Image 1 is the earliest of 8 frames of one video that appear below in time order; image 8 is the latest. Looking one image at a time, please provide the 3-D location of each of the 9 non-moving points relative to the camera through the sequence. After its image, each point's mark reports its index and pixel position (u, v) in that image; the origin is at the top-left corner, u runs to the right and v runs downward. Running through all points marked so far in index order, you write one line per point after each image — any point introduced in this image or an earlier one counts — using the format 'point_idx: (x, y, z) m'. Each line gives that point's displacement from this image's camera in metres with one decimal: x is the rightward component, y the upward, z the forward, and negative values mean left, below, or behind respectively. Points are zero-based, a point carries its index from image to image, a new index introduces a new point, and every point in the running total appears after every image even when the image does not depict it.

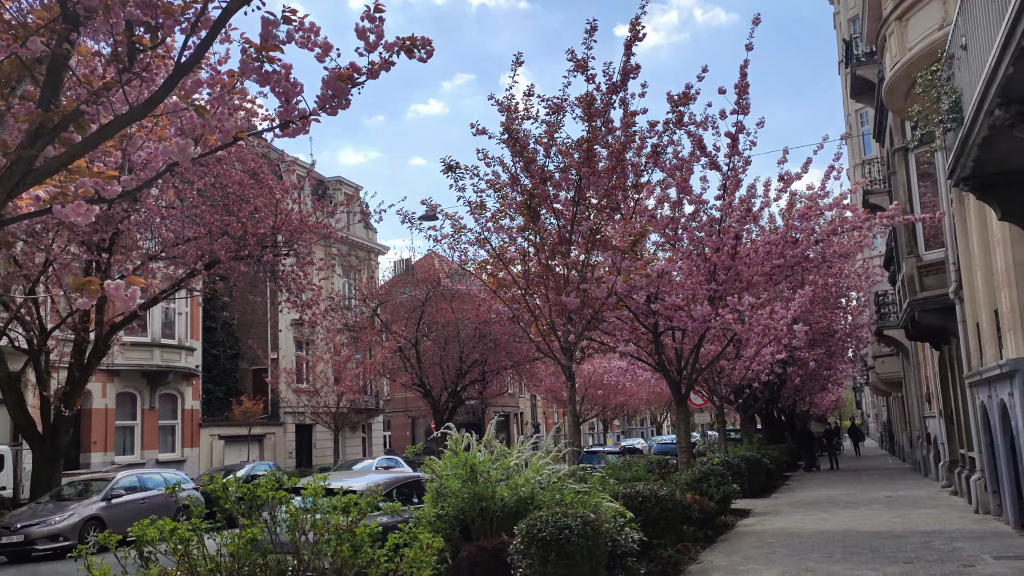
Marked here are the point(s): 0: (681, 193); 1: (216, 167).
0: (+2.7, +1.5, +14.1) m
1: (-5.5, +2.2, +16.3) m
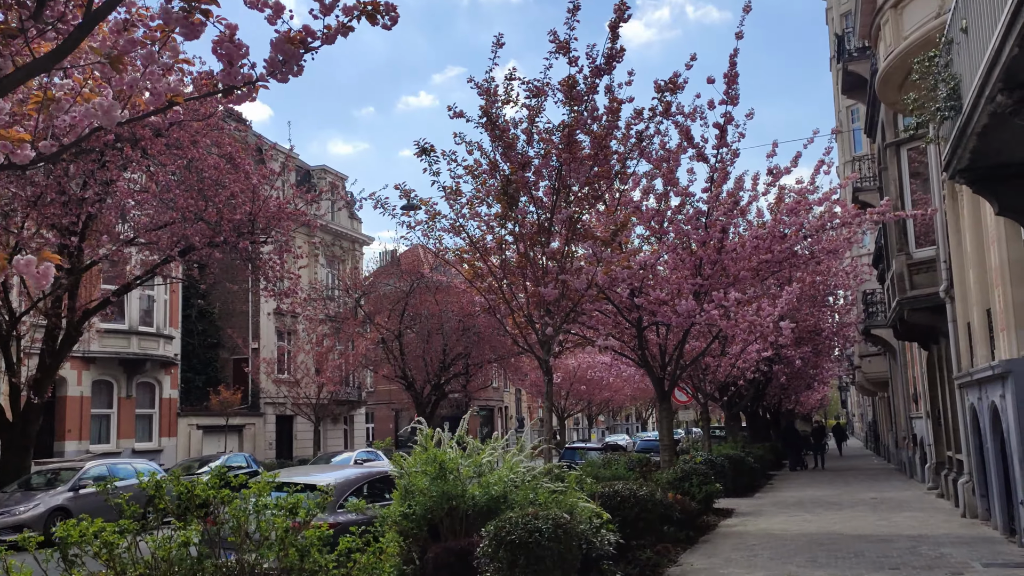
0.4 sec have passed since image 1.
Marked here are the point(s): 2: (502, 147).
0: (+2.4, +1.6, +13.7) m
1: (-5.8, +2.5, +15.8) m
2: (-0.1, +1.5, +9.5) m
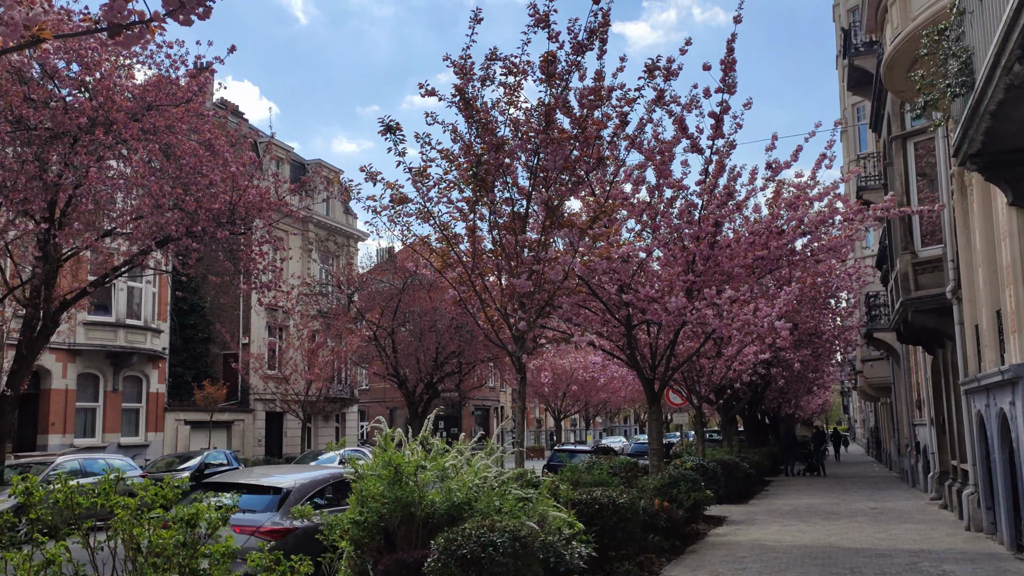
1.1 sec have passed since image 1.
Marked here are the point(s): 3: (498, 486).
0: (+2.2, +1.6, +13.1) m
1: (-6.0, +2.6, +15.3) m
2: (-0.4, +1.6, +8.9) m
3: (-0.1, -1.6, +7.4) m
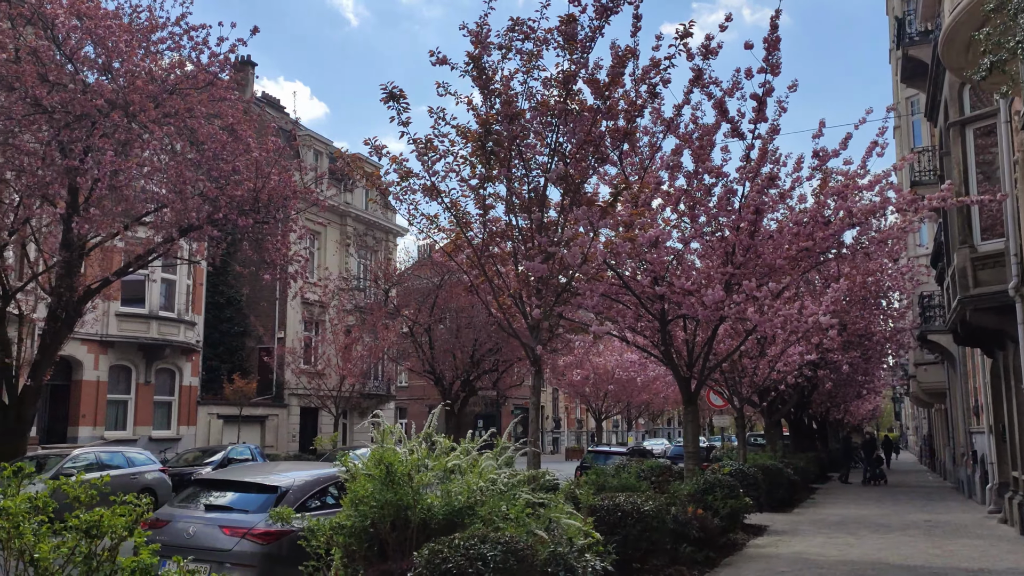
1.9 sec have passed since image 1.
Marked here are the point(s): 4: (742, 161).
0: (+2.6, +1.7, +12.3) m
1: (-5.4, +2.8, +14.9) m
2: (-0.2, +1.7, +8.2) m
3: (-0.1, -1.5, +6.7) m
4: (+3.1, +1.7, +12.0) m
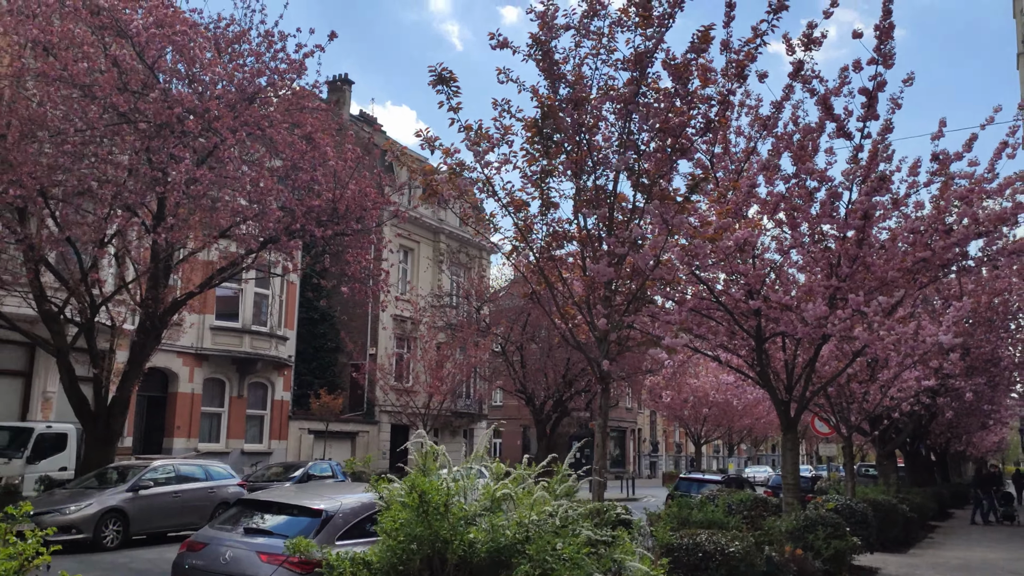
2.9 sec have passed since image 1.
0: (+3.6, +1.6, +11.2) m
1: (-4.1, +2.6, +14.7) m
2: (+0.4, +1.7, +7.4) m
3: (+0.3, -1.5, +5.8) m
4: (+4.1, +1.5, +10.8) m
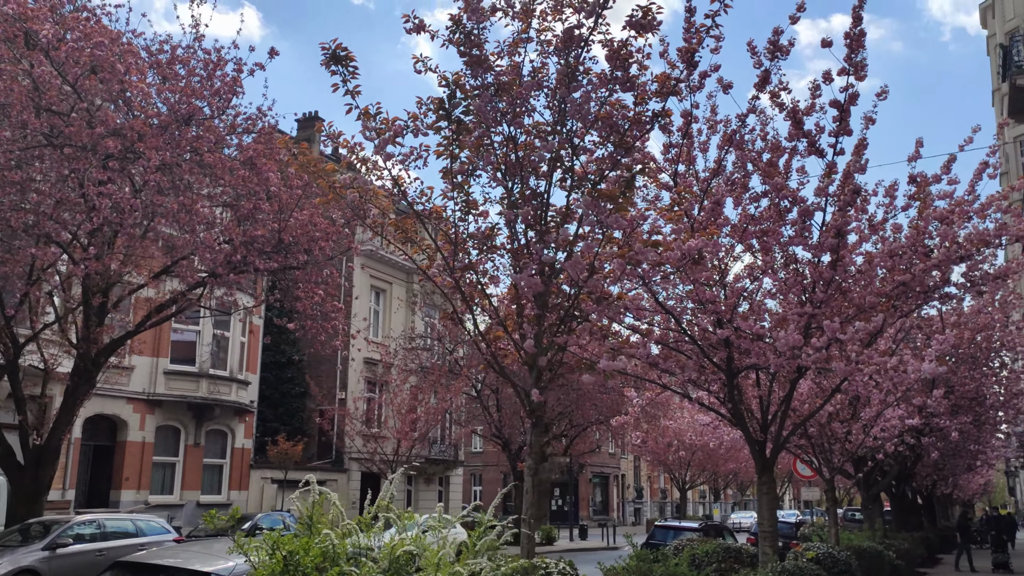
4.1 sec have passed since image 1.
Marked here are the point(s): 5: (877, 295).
0: (+3.0, +1.2, +10.4) m
1: (-4.7, +2.1, +13.8) m
2: (-0.2, +1.5, +6.6) m
3: (-0.2, -1.6, +4.8) m
4: (+3.5, +1.2, +10.0) m
5: (+4.1, -0.1, +10.0) m
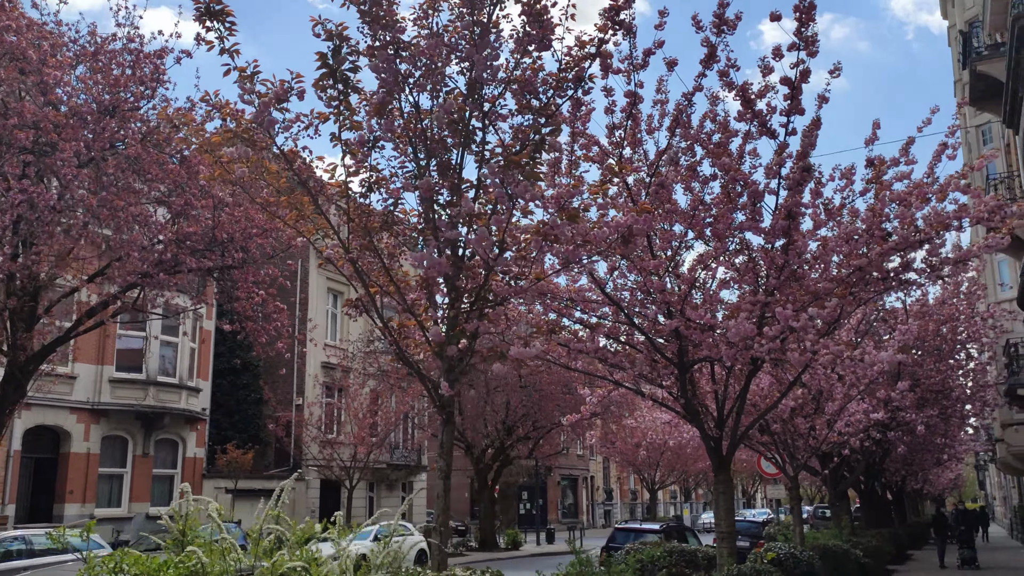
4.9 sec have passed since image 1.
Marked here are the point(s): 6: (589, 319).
0: (+2.3, +1.4, +9.9) m
1: (-5.6, +2.1, +13.0) m
2: (-0.8, +1.6, +6.0) m
3: (-0.7, -1.5, +4.2) m
4: (+2.8, +1.4, +9.5) m
5: (+3.4, +0.1, +9.5) m
6: (+0.9, -0.4, +10.2) m
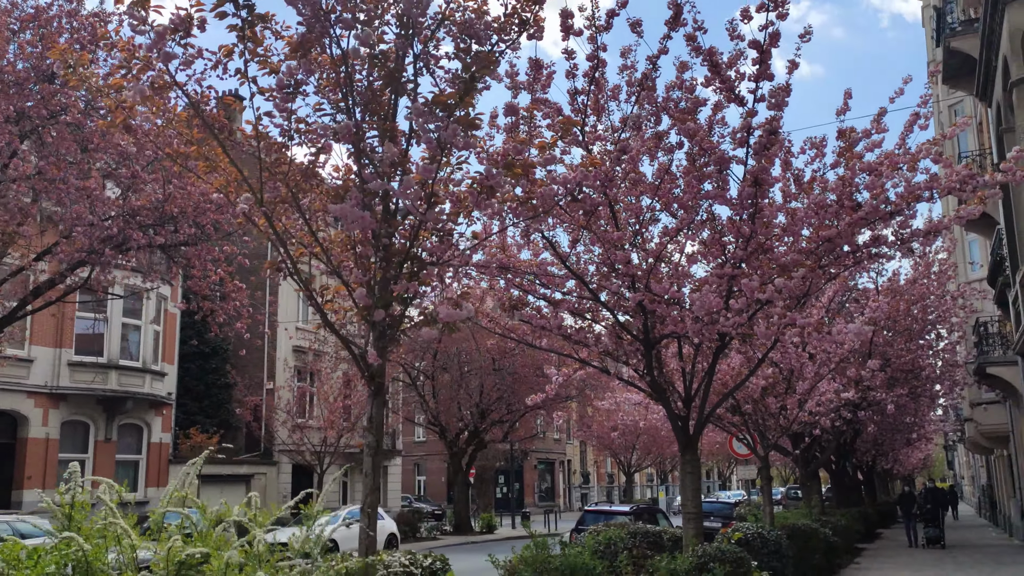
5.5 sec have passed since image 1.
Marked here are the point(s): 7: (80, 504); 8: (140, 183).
0: (+1.8, +1.6, +9.5) m
1: (-6.1, +2.4, +12.5) m
2: (-1.1, +1.8, +5.5) m
3: (-1.0, -1.3, +3.8) m
4: (+2.3, +1.6, +9.1) m
5: (+3.0, +0.4, +9.2) m
6: (+0.4, -0.1, +9.8) m
7: (-1.9, -1.0, +4.0) m
8: (-5.4, +1.5, +12.9) m
